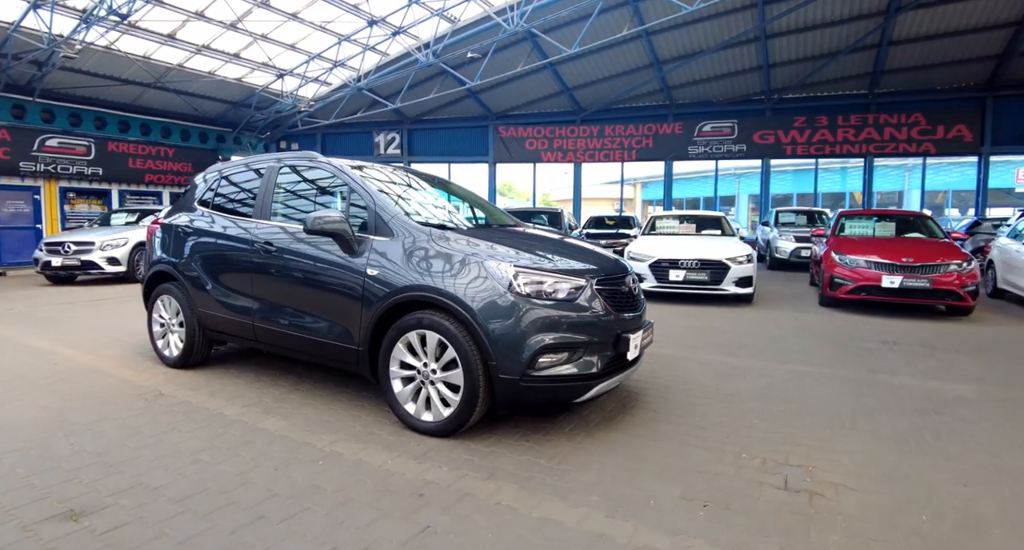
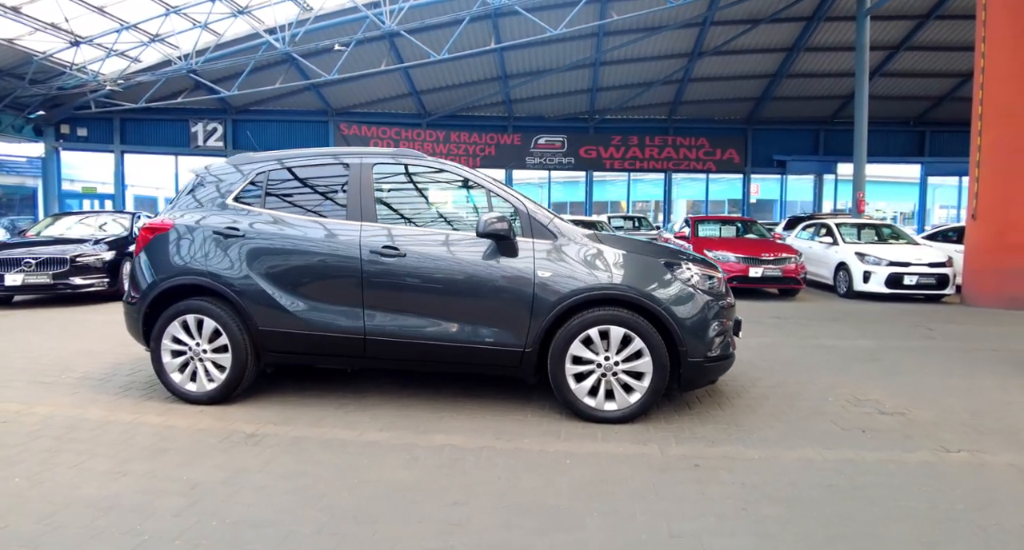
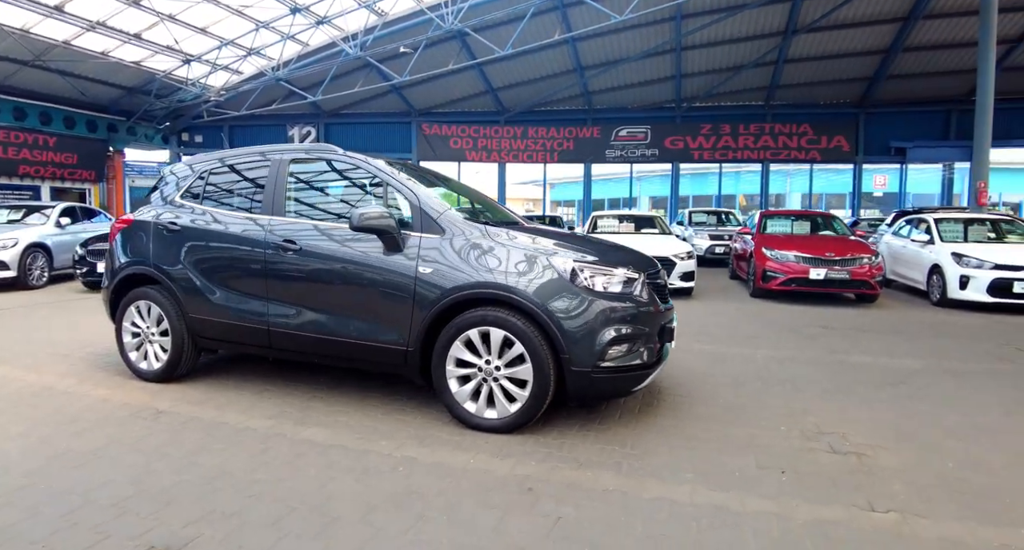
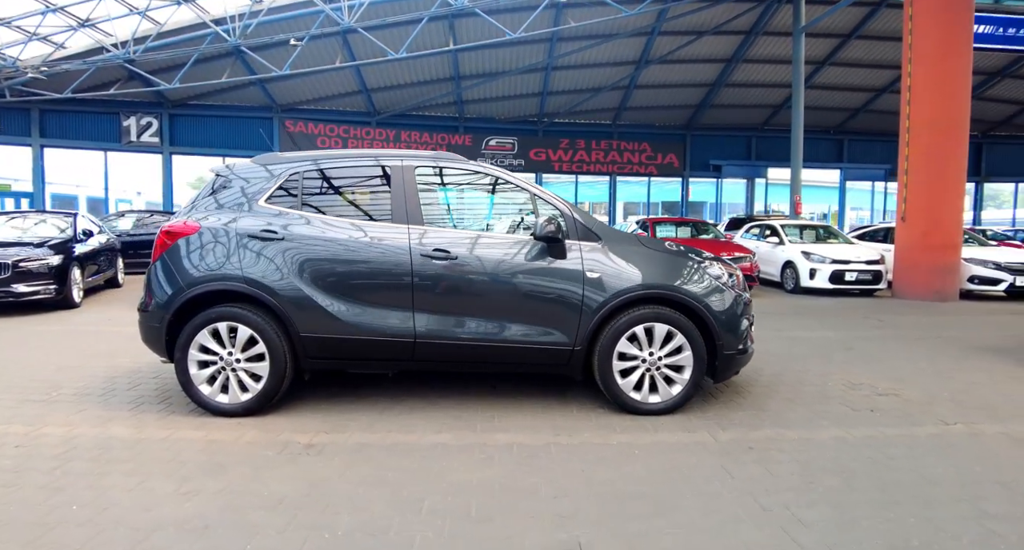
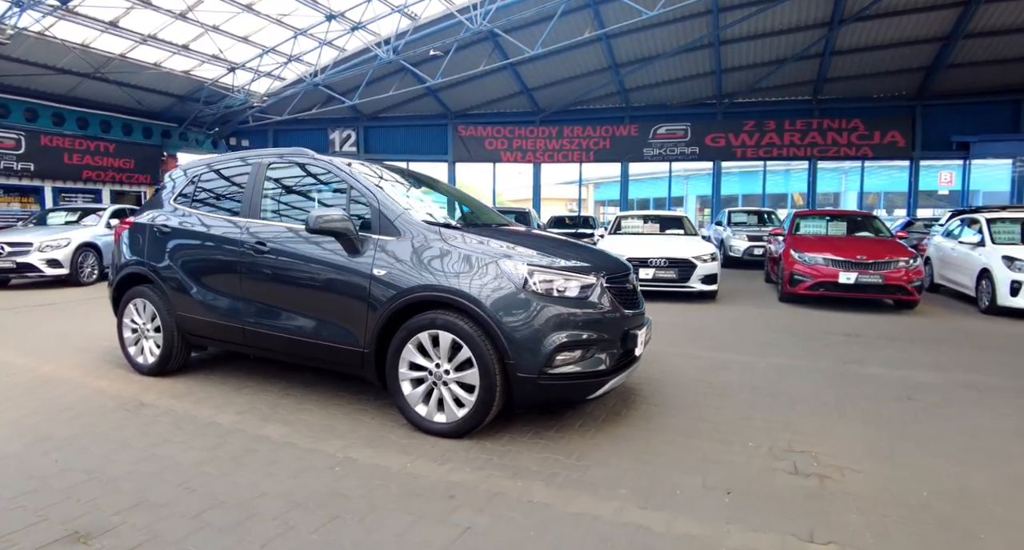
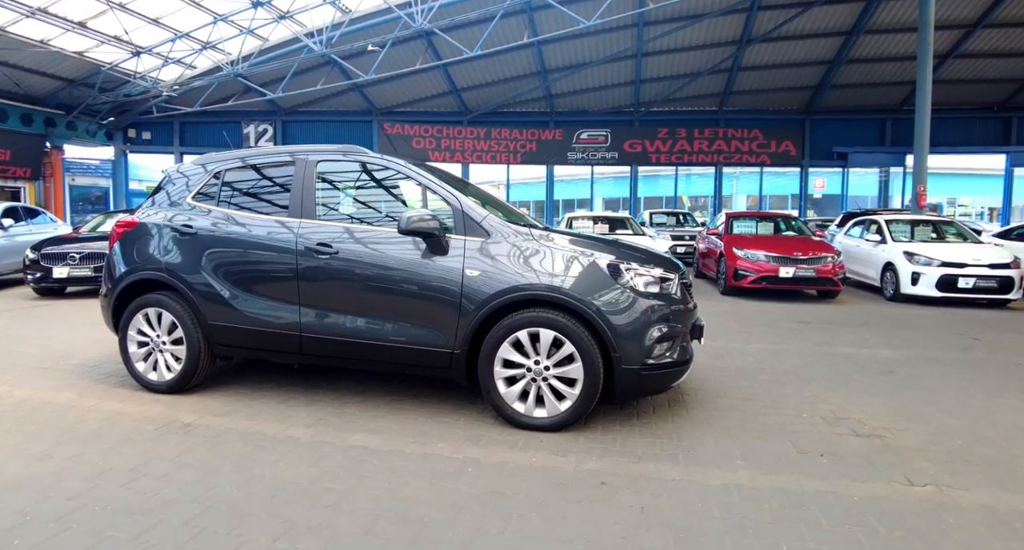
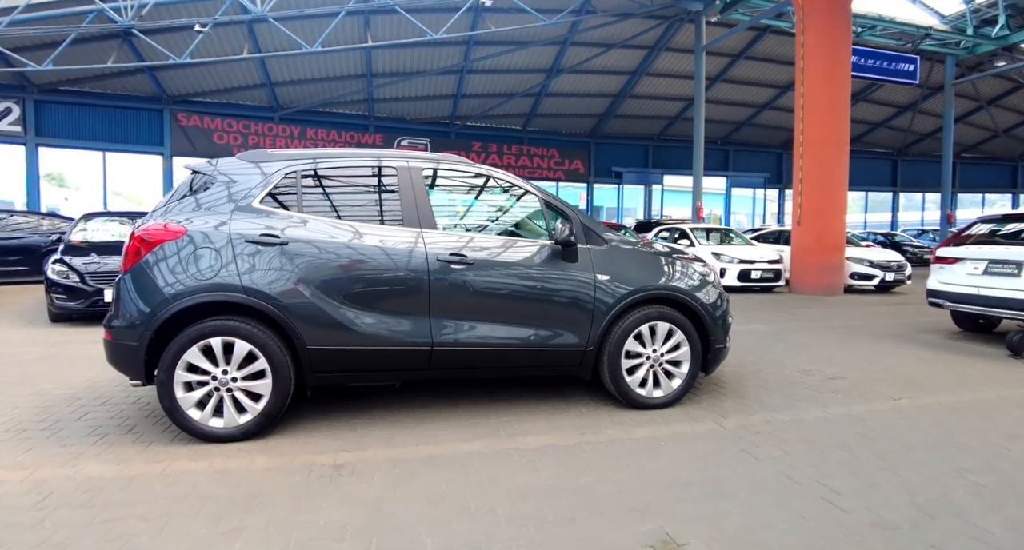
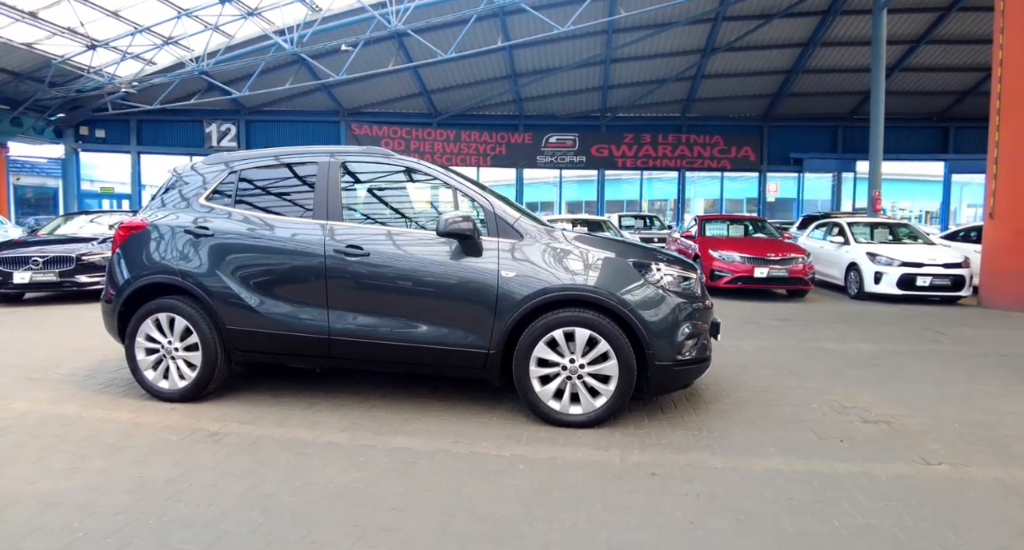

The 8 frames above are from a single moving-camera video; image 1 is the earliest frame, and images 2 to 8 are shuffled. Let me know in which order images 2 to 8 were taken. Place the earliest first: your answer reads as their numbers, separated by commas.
5, 3, 6, 8, 2, 4, 7
